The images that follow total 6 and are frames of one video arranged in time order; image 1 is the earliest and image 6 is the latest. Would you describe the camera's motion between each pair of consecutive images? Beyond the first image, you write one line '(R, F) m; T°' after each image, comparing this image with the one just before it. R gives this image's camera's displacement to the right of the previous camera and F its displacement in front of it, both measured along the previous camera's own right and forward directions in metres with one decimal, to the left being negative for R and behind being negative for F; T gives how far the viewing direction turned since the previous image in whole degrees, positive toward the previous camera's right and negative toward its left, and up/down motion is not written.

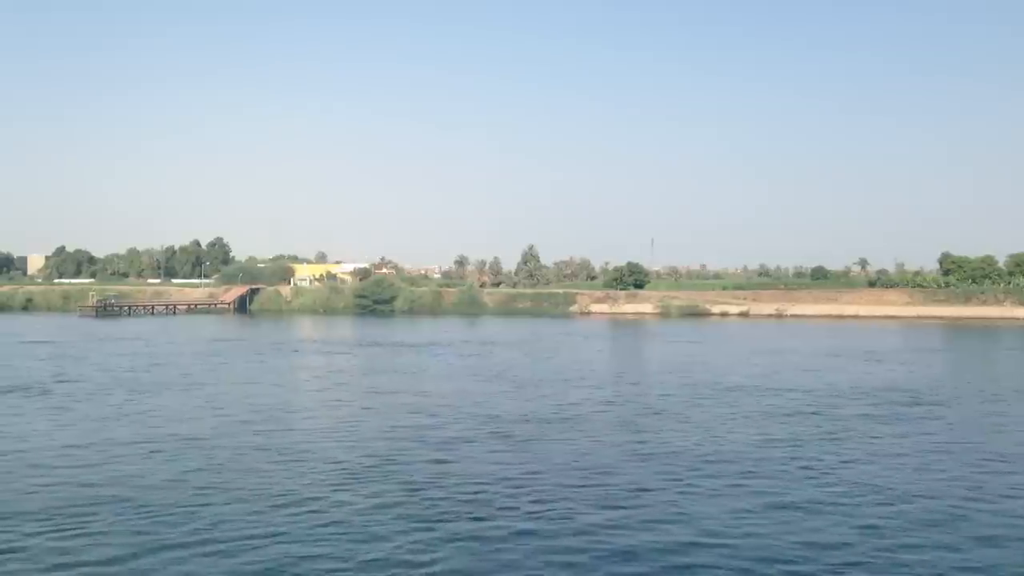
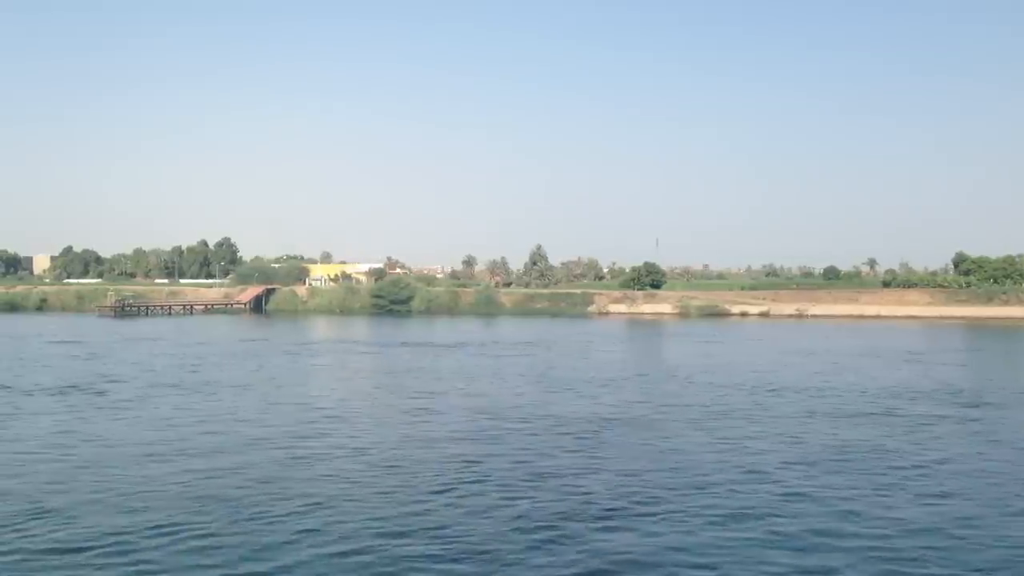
(-1.1, +0.1) m; 0°
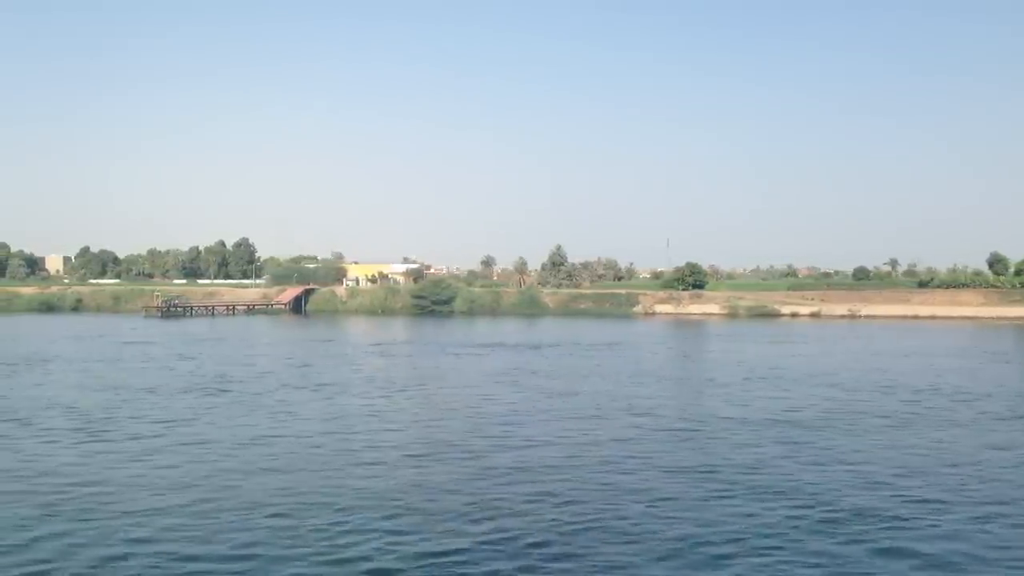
(-2.9, +0.3) m; 0°
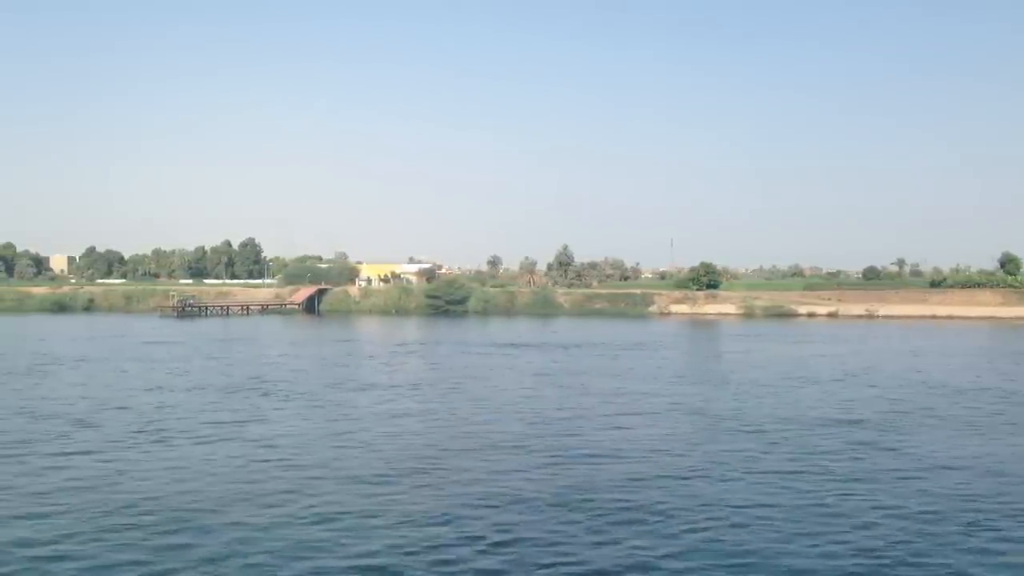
(-1.0, +0.1) m; 0°
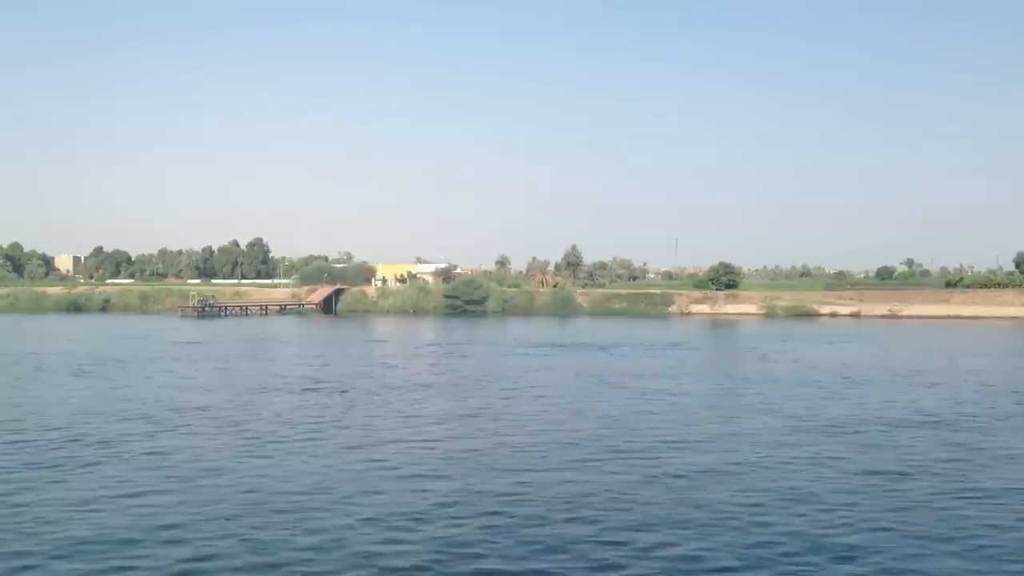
(-1.3, +0.2) m; 0°
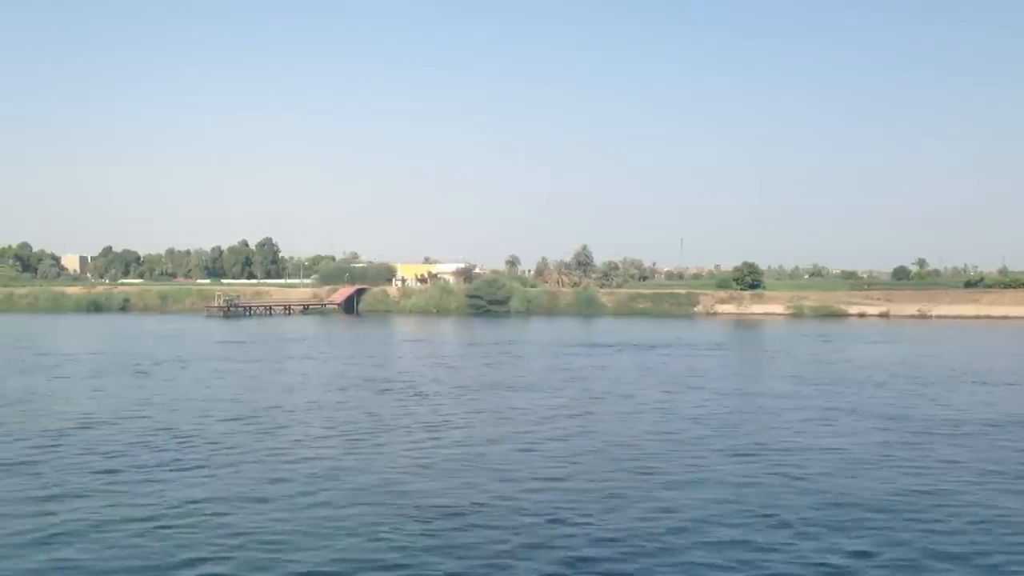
(-1.6, +0.2) m; 0°
